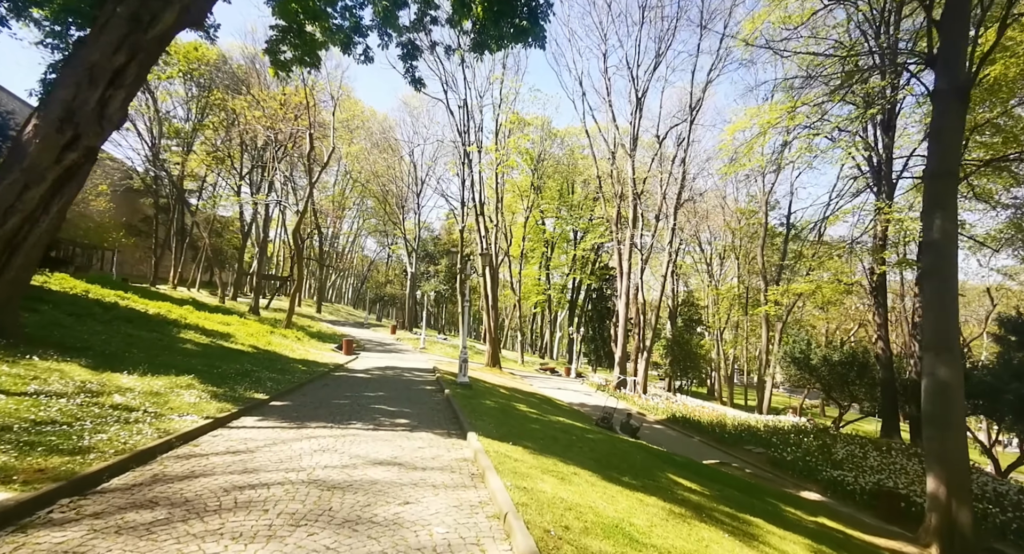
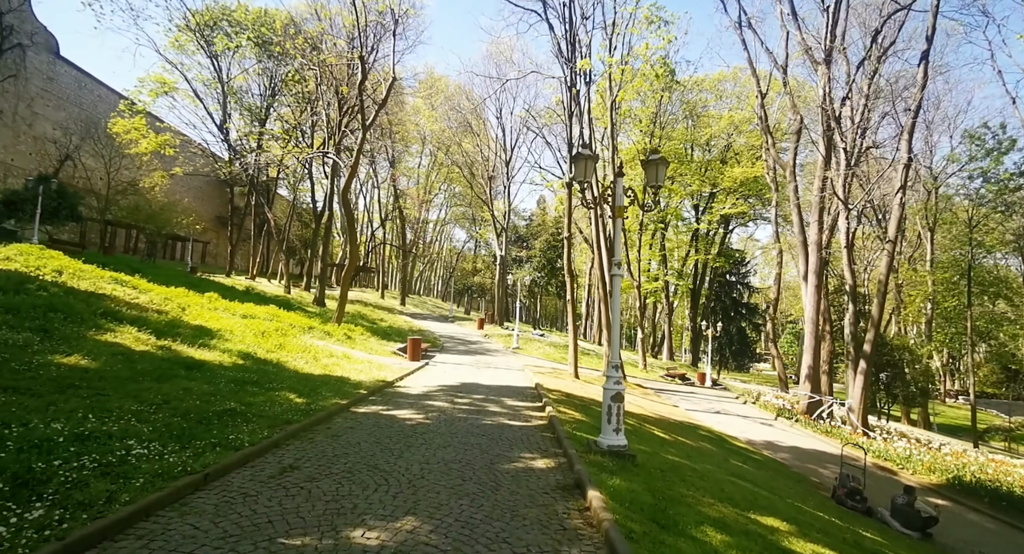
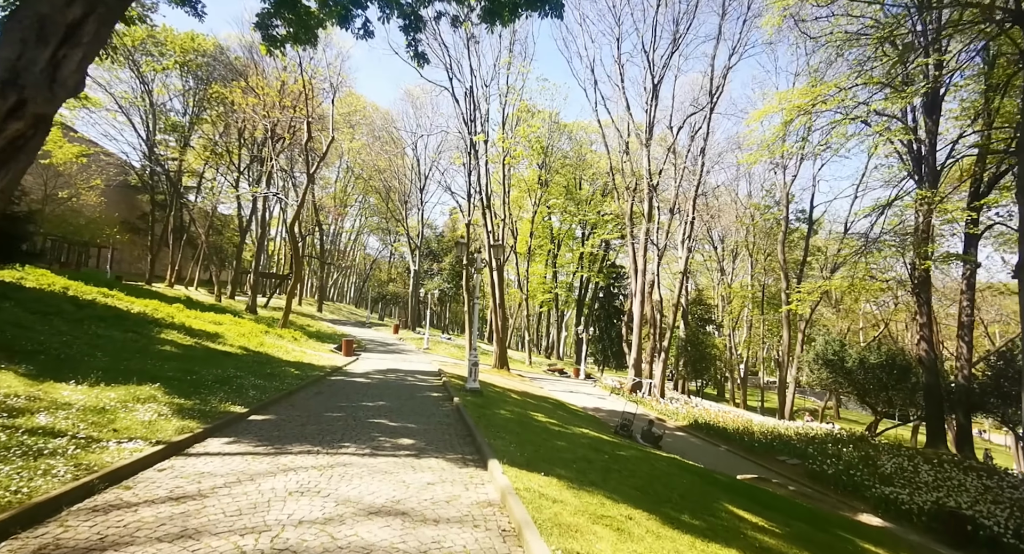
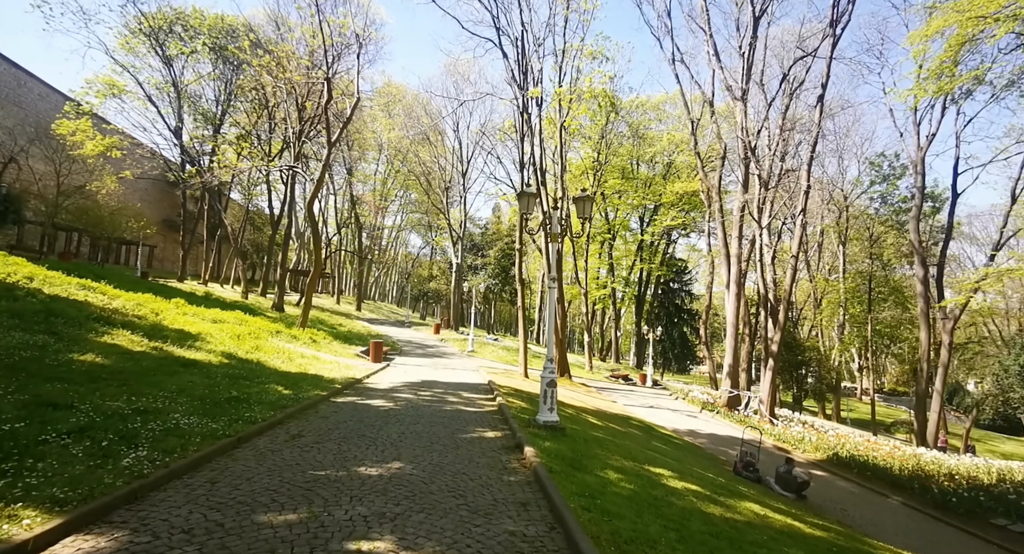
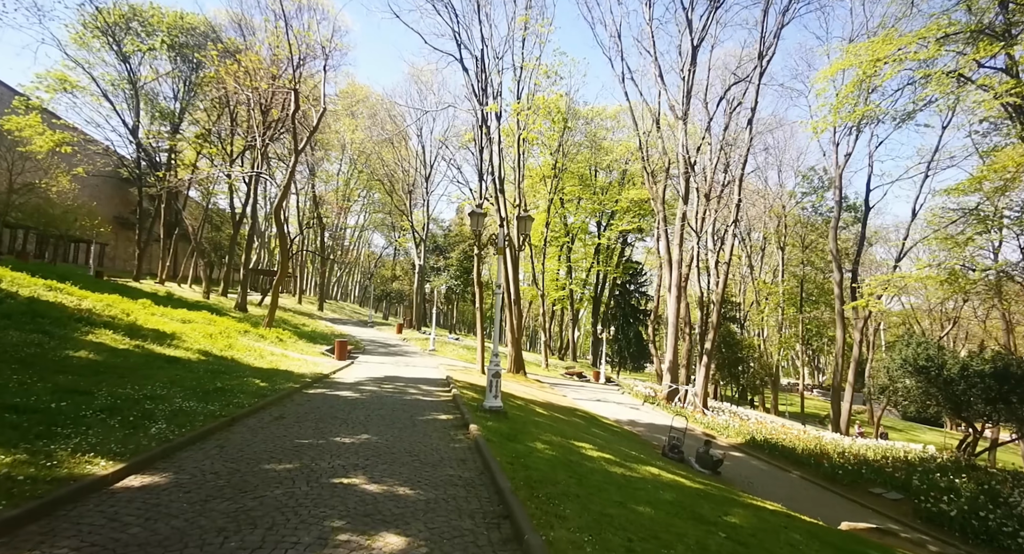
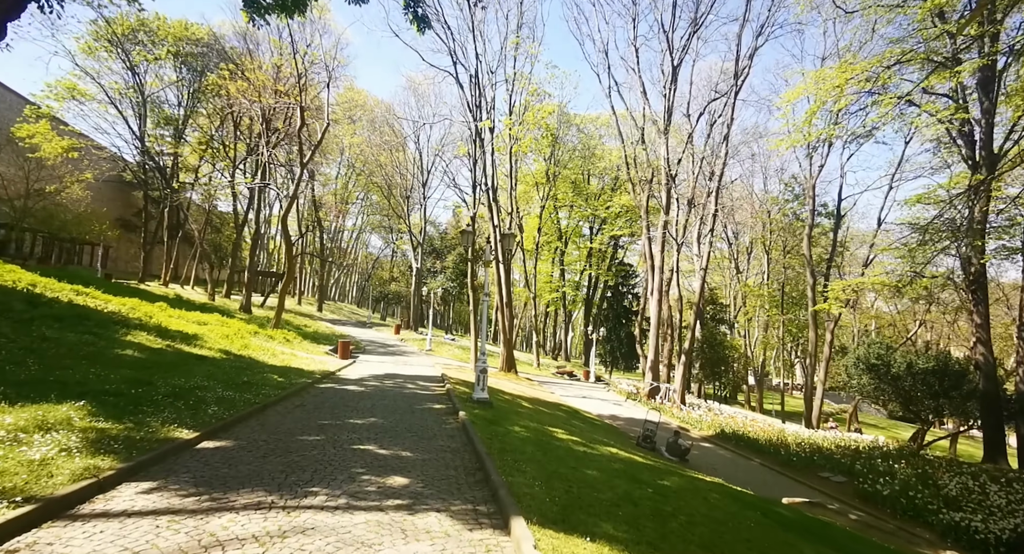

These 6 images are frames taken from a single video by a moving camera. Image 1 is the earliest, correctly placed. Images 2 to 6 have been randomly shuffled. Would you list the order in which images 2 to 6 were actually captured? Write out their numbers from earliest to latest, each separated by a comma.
3, 6, 5, 4, 2
